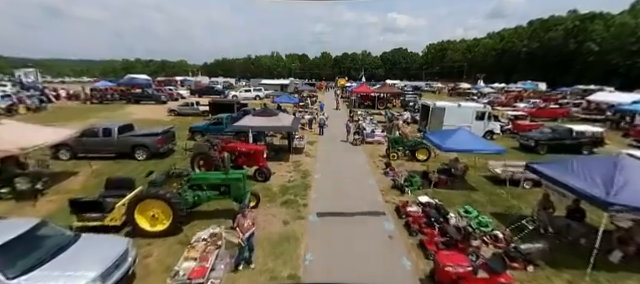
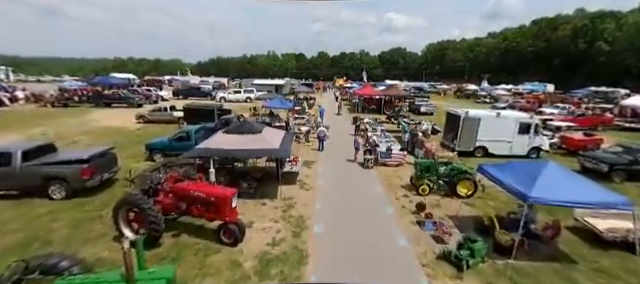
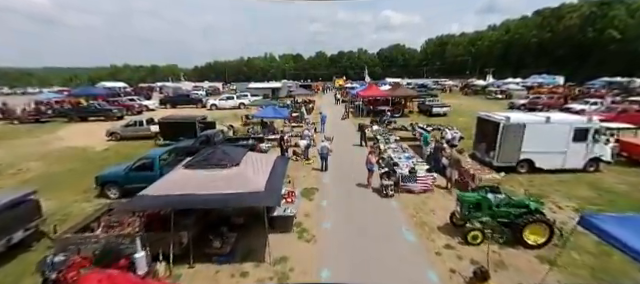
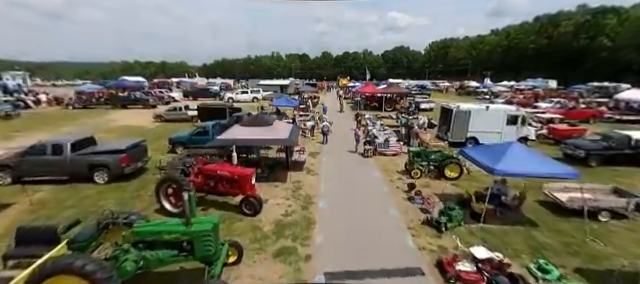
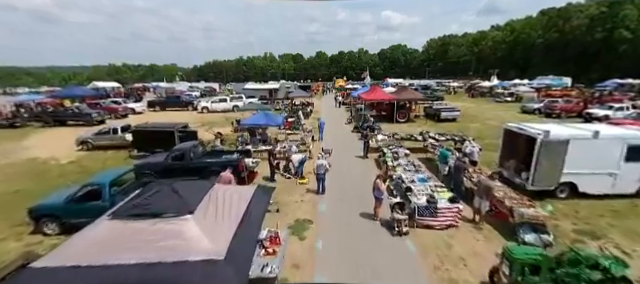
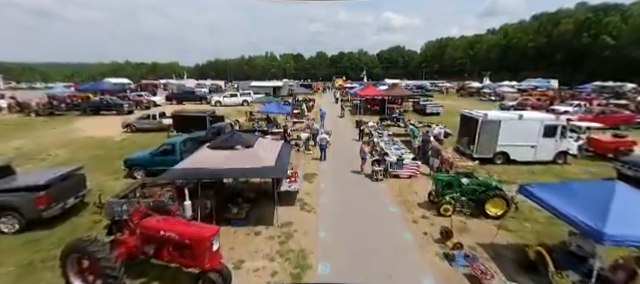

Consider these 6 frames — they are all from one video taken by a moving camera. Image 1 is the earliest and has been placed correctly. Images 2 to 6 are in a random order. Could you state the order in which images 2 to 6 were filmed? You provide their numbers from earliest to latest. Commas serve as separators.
4, 2, 6, 3, 5
